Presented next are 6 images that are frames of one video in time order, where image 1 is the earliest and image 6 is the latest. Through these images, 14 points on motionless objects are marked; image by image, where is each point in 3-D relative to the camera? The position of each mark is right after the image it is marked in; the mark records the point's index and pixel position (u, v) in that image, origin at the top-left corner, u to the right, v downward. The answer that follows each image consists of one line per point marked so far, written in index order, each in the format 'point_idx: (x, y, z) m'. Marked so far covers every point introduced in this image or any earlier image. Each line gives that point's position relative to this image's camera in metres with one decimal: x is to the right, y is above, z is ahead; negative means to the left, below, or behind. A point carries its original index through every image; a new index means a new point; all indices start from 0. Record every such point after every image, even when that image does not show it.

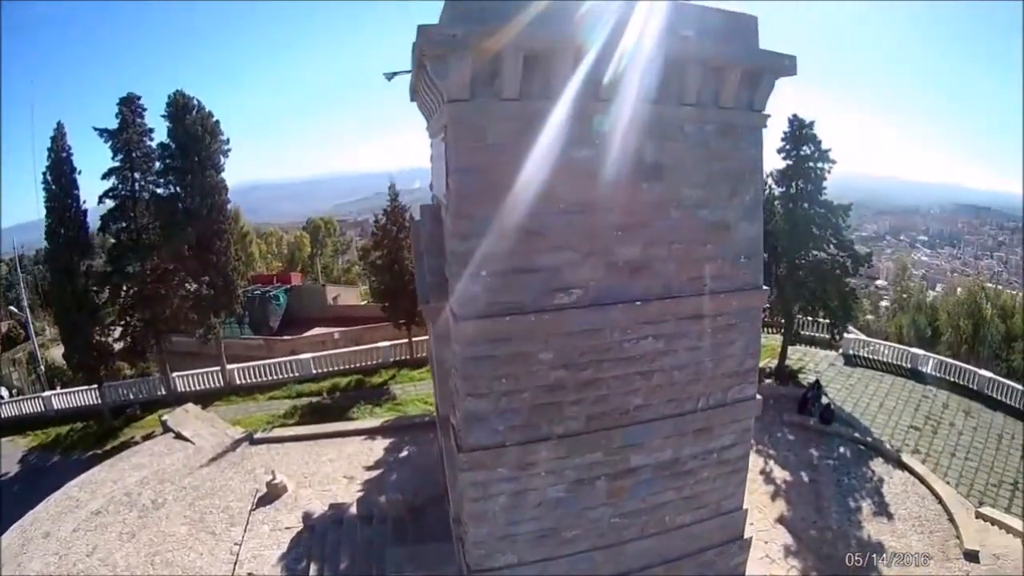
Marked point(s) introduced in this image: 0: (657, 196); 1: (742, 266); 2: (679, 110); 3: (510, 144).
0: (+0.8, +0.6, +3.1) m
1: (+1.5, +0.2, +3.6) m
2: (+1.0, +1.1, +3.0) m
3: (-0.1, +0.7, +2.8) m
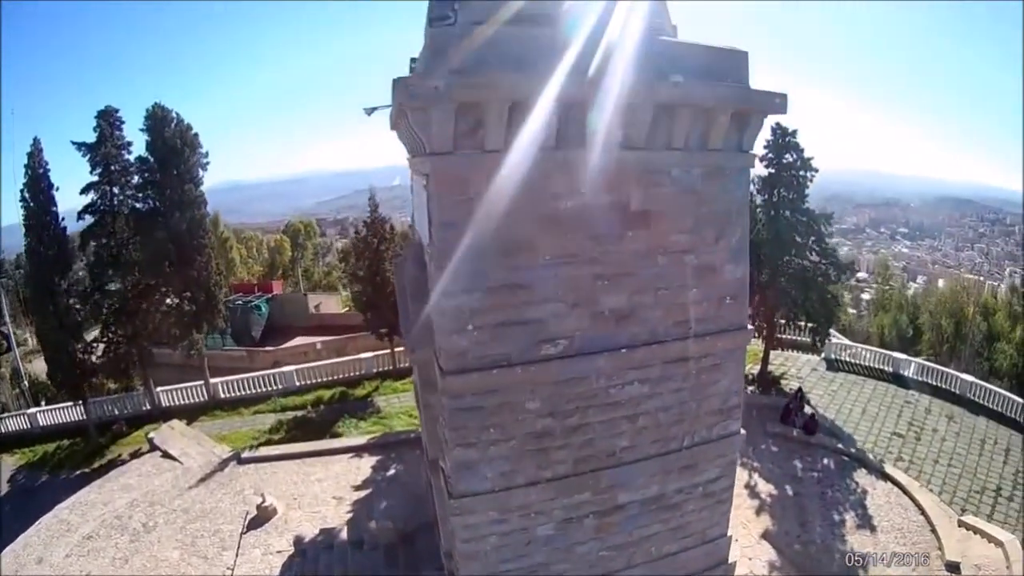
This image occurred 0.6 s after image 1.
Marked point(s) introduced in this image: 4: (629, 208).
0: (+0.7, +0.3, +3.2) m
1: (+1.4, -0.1, +3.7) m
2: (+0.9, +0.8, +3.1) m
3: (-0.1, +0.4, +2.9) m
4: (+0.7, +0.5, +3.1) m
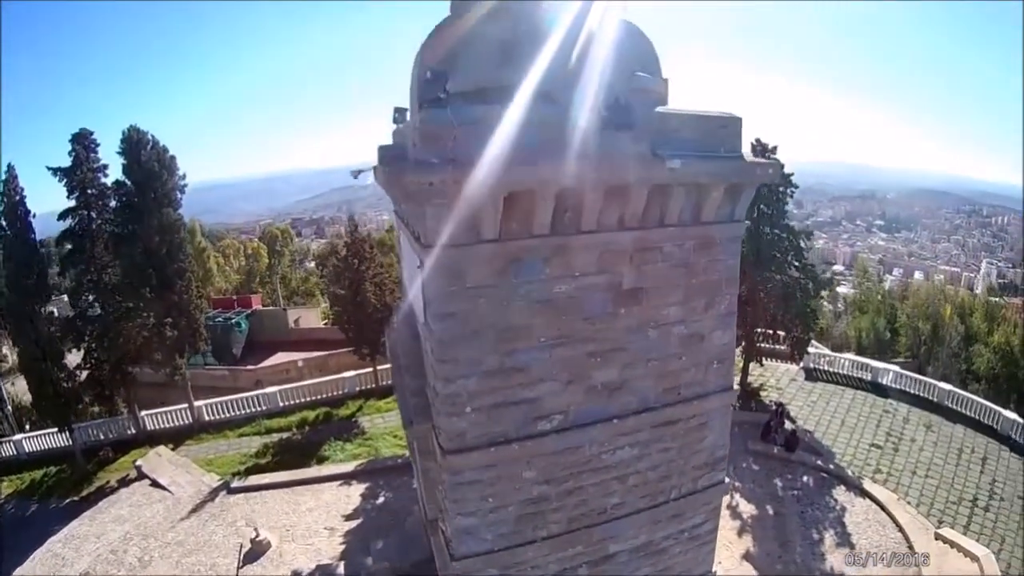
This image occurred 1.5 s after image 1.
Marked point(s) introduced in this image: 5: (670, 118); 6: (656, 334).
0: (+0.7, -0.2, +3.4) m
1: (+1.4, -0.6, +3.9) m
2: (+0.9, +0.3, +3.3) m
3: (-0.1, 0.0, +3.1) m
4: (+0.7, 0.0, +3.4) m
5: (+0.9, +1.0, +3.1) m
6: (+0.9, -0.3, +3.5) m
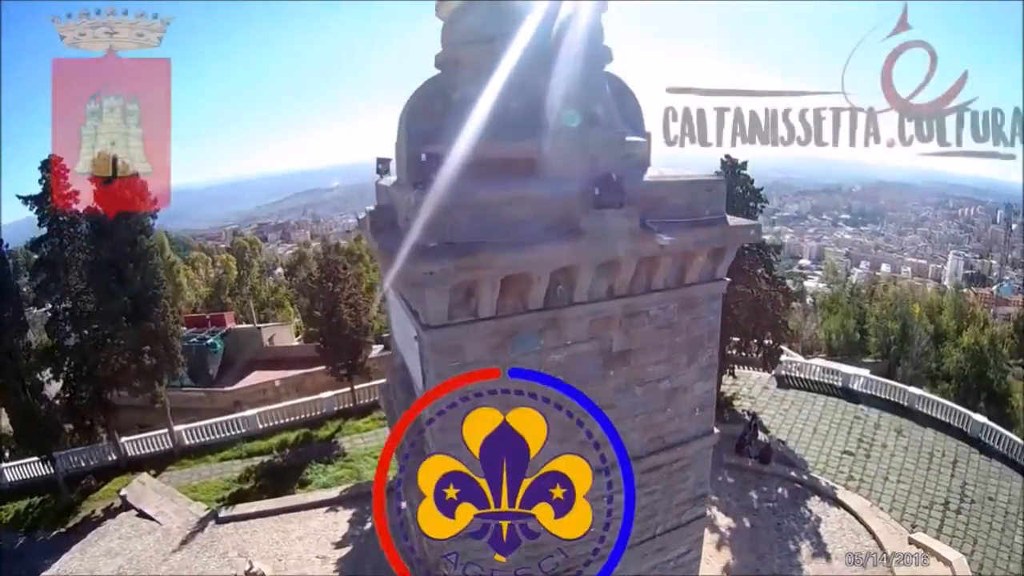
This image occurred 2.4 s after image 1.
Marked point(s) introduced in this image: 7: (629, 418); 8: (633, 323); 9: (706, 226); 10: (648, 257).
0: (+0.7, -0.6, +3.7) m
1: (+1.4, -1.0, +4.2) m
2: (+0.9, -0.1, +3.6) m
3: (-0.1, -0.4, +3.4) m
4: (+0.6, -0.4, +3.6) m
5: (+0.9, +0.6, +3.4) m
6: (+0.9, -0.7, +3.8) m
7: (+0.8, -0.9, +3.9) m
8: (+0.8, -0.2, +3.7) m
9: (+1.2, +0.4, +3.4) m
10: (+0.8, +0.2, +3.4) m
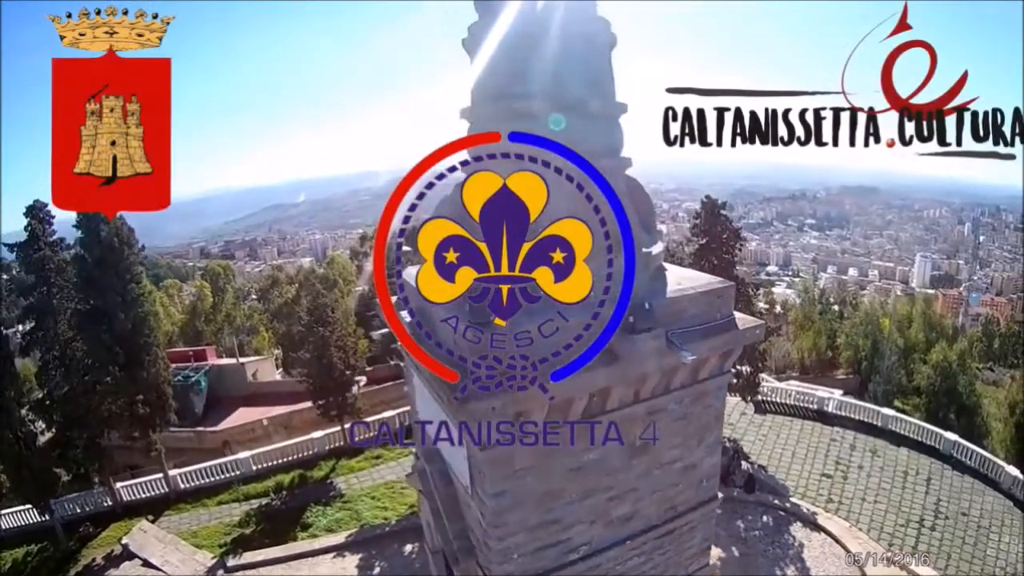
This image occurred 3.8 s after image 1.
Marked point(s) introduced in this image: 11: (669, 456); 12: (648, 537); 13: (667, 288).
0: (+1.0, -1.3, +4.3) m
1: (+1.6, -1.7, +4.8) m
2: (+1.1, -0.8, +4.2) m
3: (+0.1, -1.1, +3.9) m
4: (+0.9, -1.1, +4.2) m
5: (+1.2, -0.1, +4.0) m
6: (+1.1, -1.4, +4.4) m
7: (+1.1, -1.6, +4.4) m
8: (+1.0, -0.9, +4.2) m
9: (+1.5, -0.3, +4.0) m
10: (+1.1, -0.5, +3.9) m
11: (+1.2, -1.3, +4.4) m
12: (+1.1, -2.0, +4.6) m
13: (+1.1, 0.0, +4.0) m
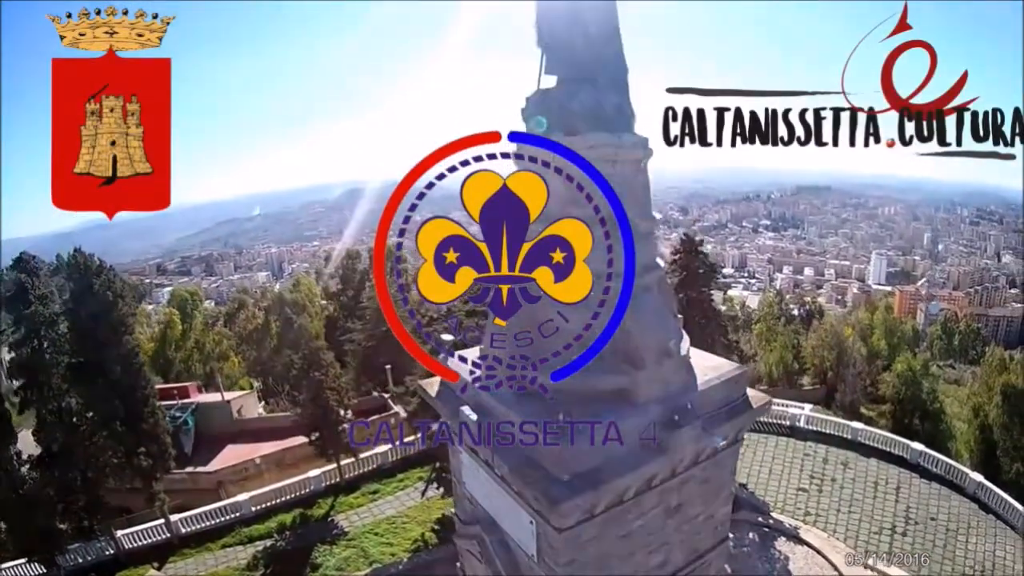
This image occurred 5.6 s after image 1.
0: (+1.4, -2.0, +5.0) m
1: (+2.0, -2.4, +5.5) m
2: (+1.5, -1.5, +4.9) m
3: (+0.6, -1.9, +4.6) m
4: (+1.3, -1.8, +4.9) m
5: (+1.6, -0.8, +4.8) m
6: (+1.5, -2.1, +5.1) m
7: (+1.5, -2.3, +5.1) m
8: (+1.4, -1.7, +5.0) m
9: (+1.9, -1.0, +4.8) m
10: (+1.5, -1.2, +4.7) m
11: (+1.6, -2.0, +5.1) m
12: (+1.5, -2.7, +5.3) m
13: (+1.5, -0.7, +4.8) m
